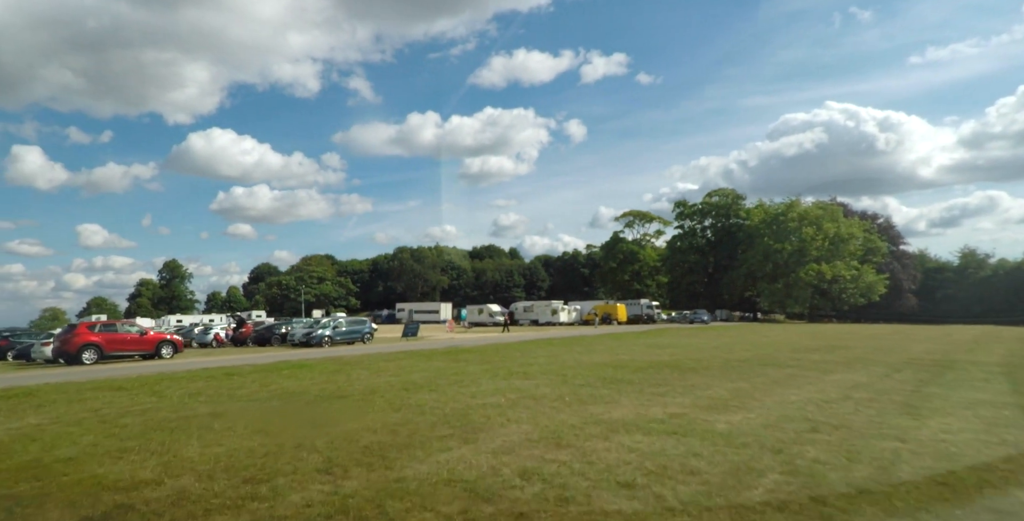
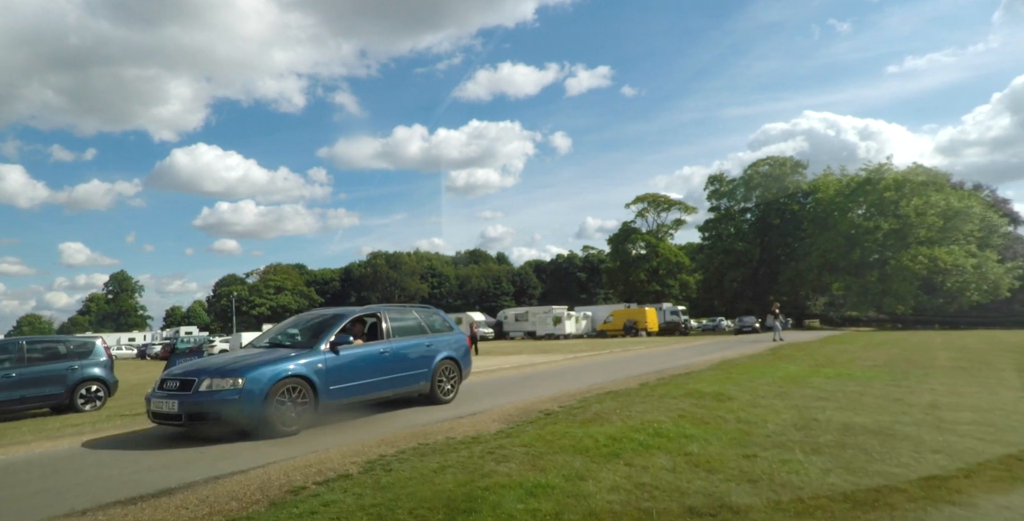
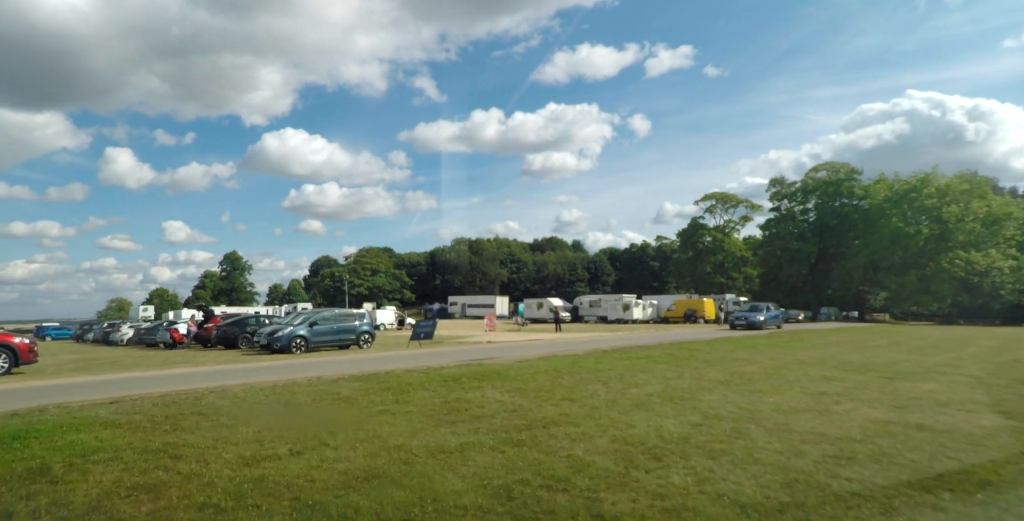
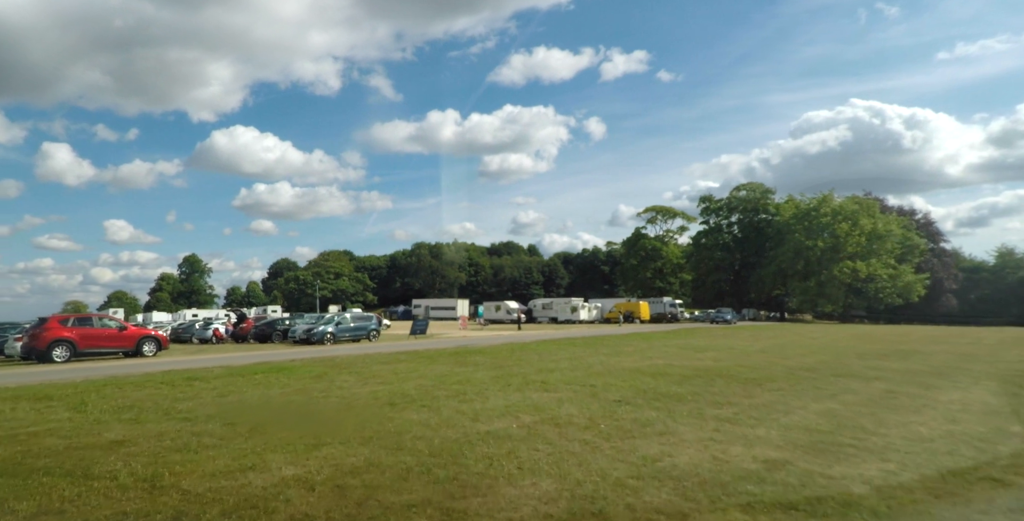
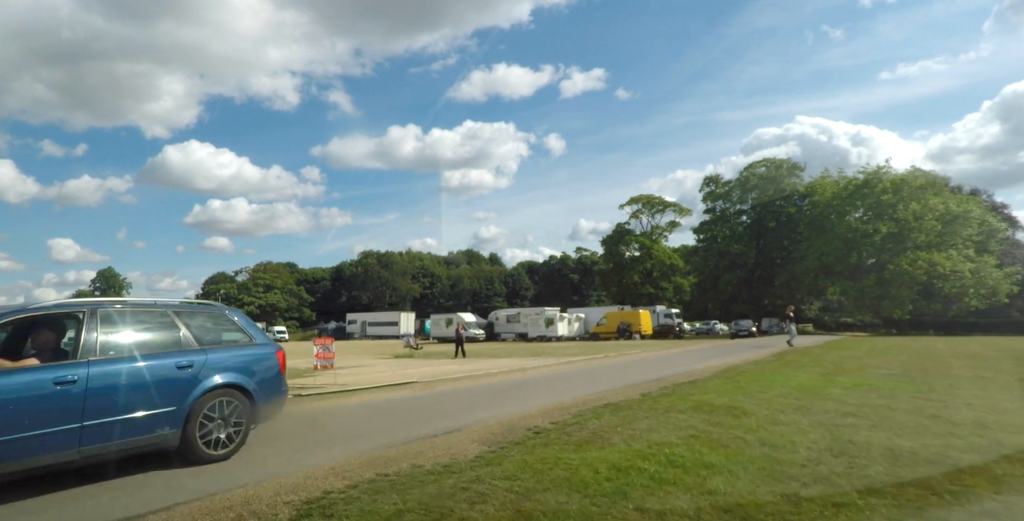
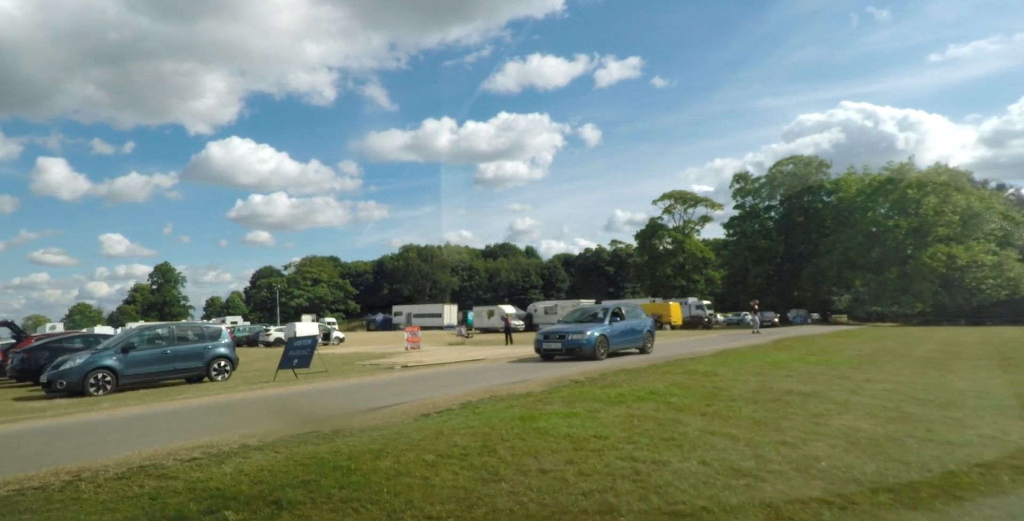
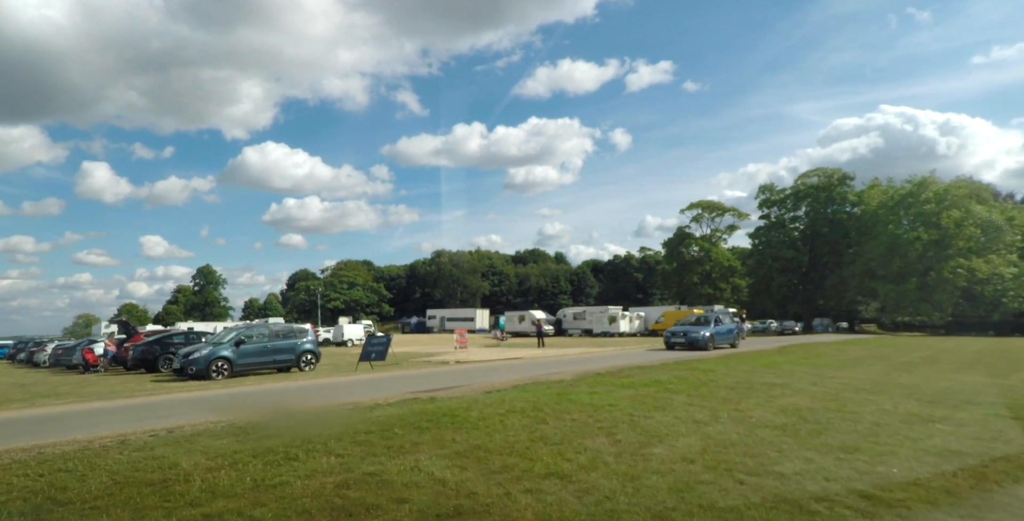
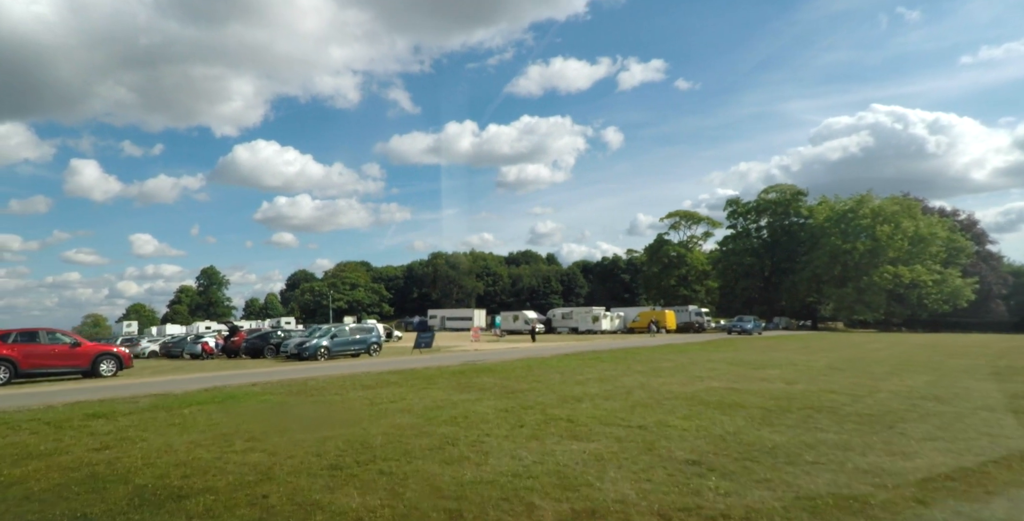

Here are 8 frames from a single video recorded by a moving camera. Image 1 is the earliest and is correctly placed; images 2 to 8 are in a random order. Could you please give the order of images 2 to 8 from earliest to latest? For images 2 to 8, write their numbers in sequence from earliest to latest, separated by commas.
4, 8, 3, 7, 6, 2, 5
